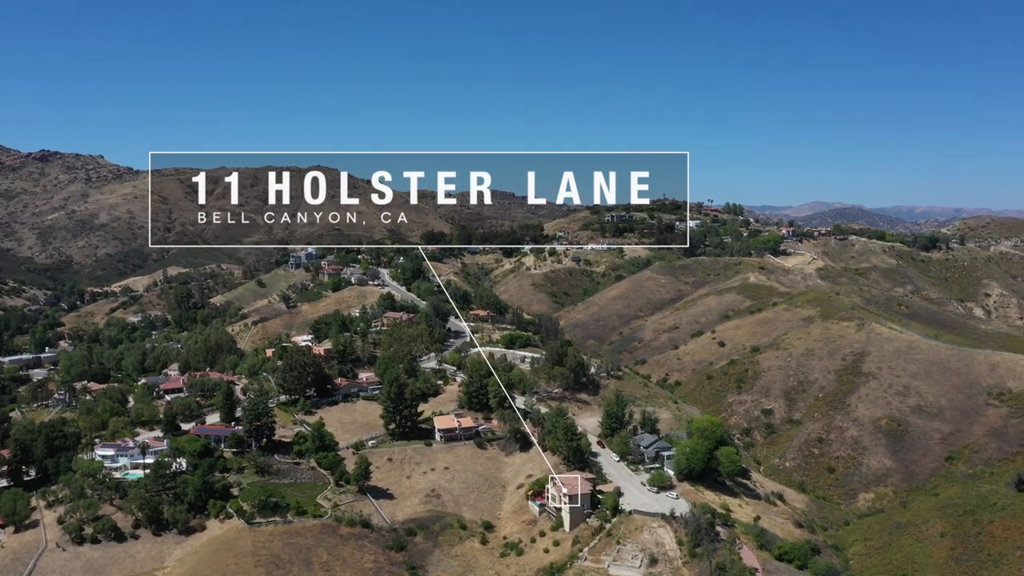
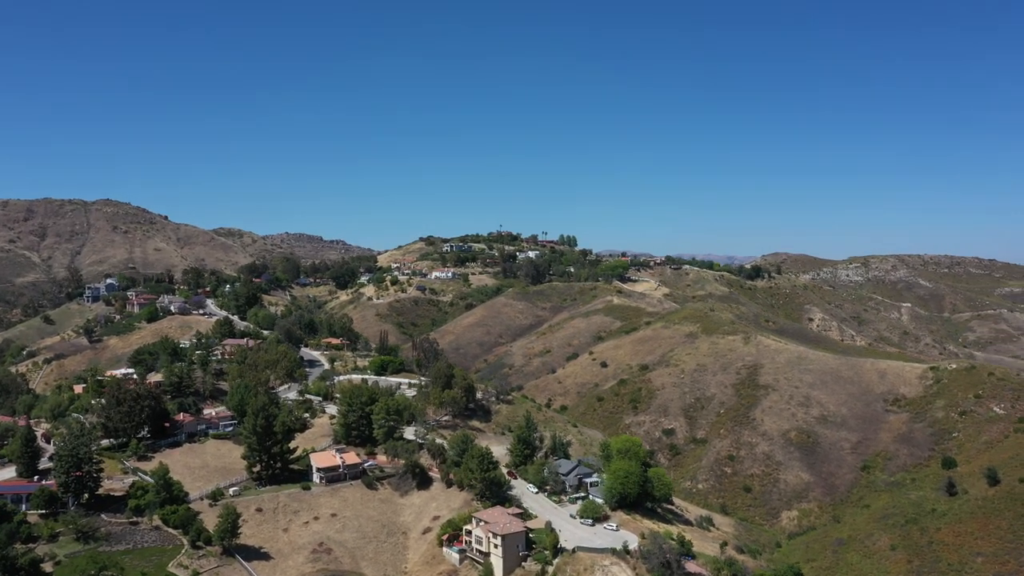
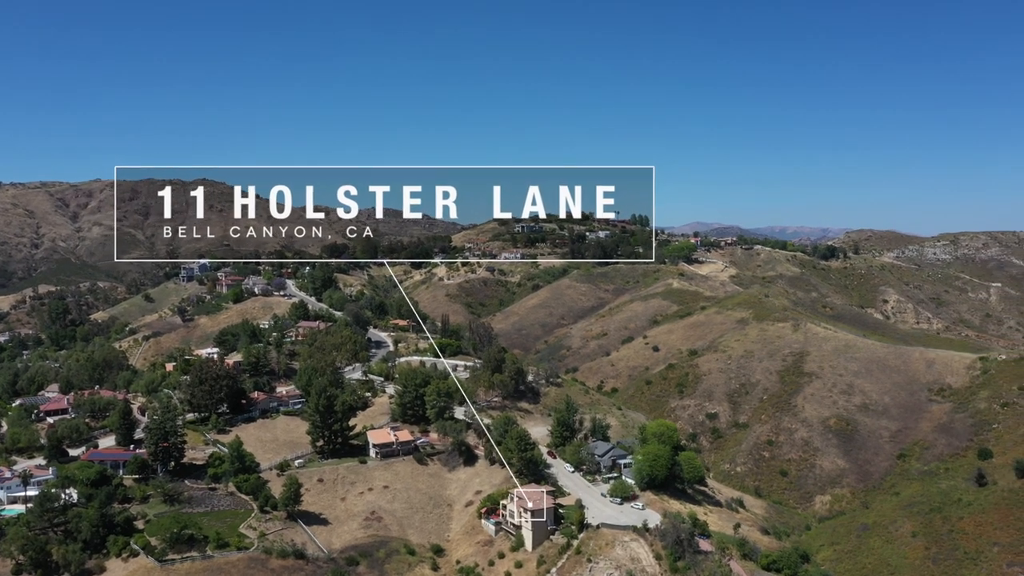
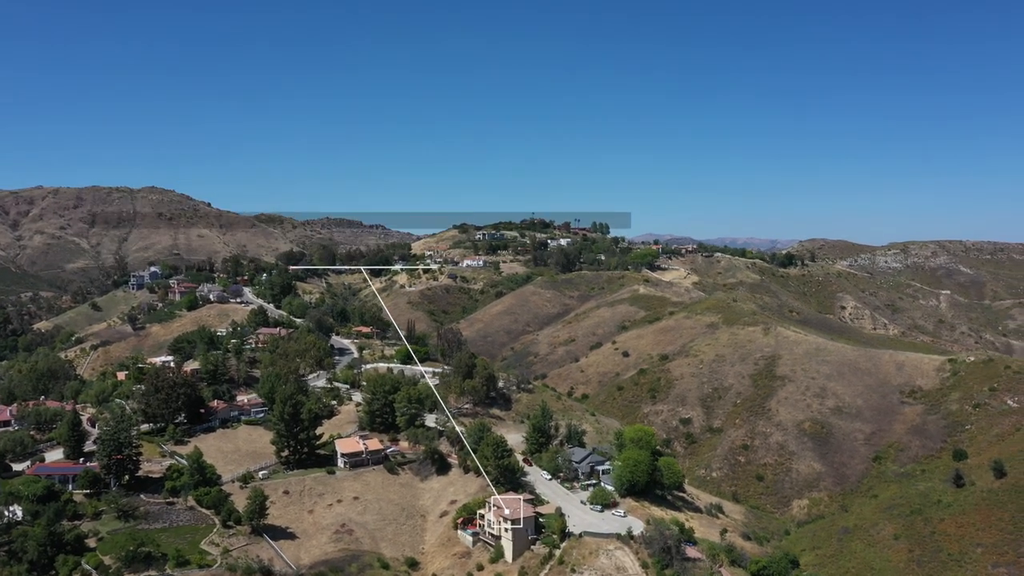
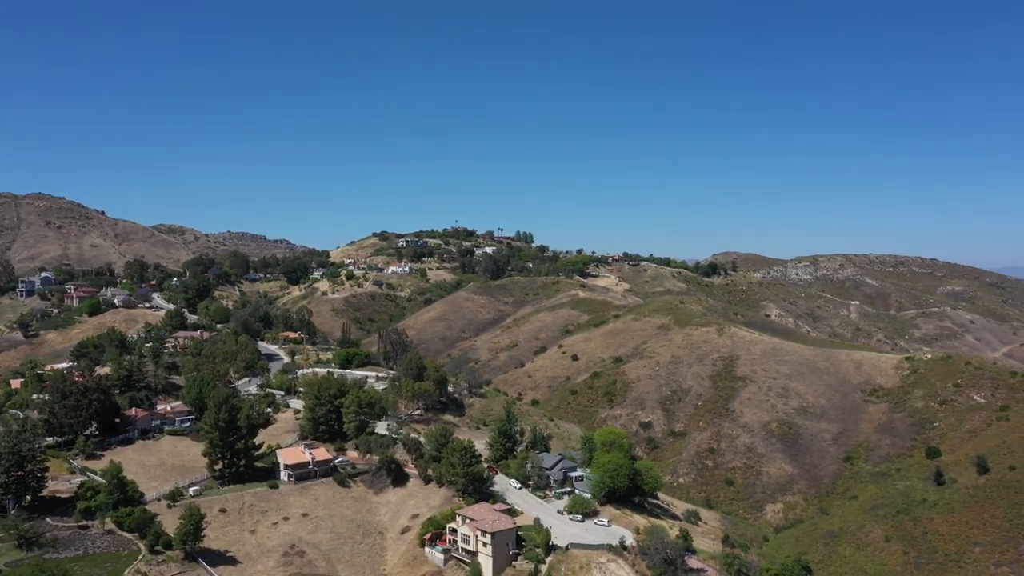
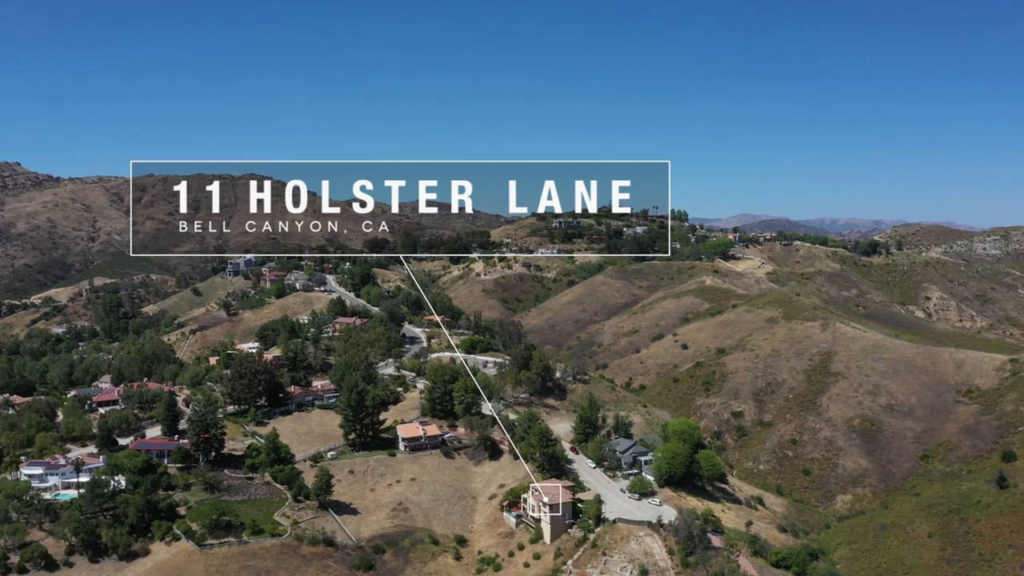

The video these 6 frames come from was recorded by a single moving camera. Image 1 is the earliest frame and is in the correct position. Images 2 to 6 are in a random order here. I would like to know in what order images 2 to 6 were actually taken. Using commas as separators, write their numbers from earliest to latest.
6, 3, 4, 2, 5
